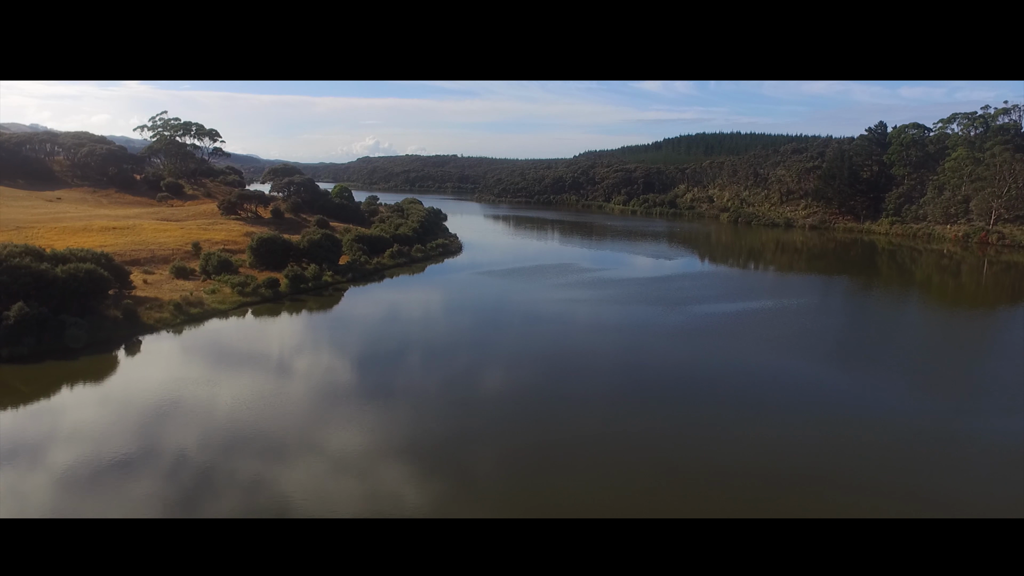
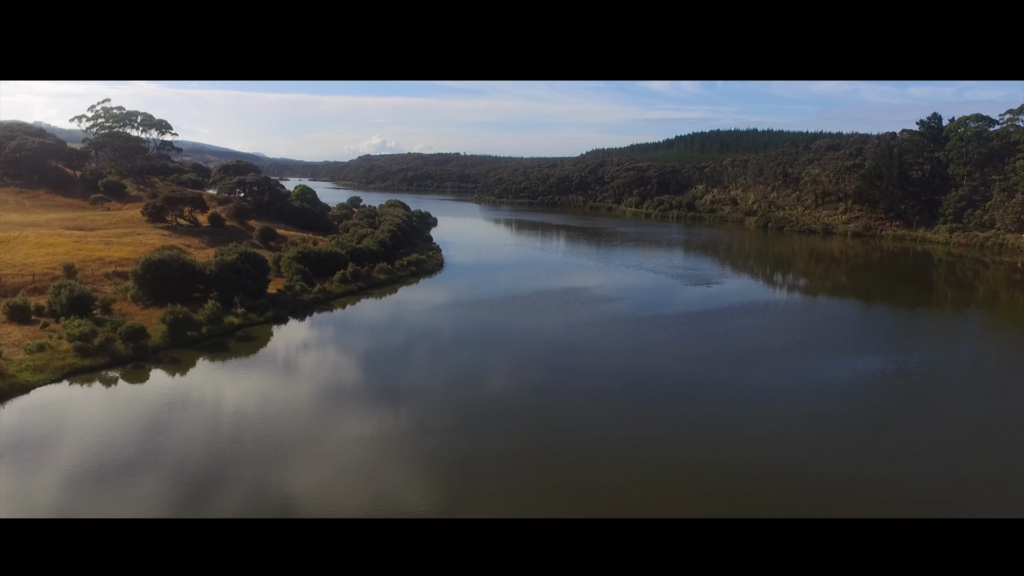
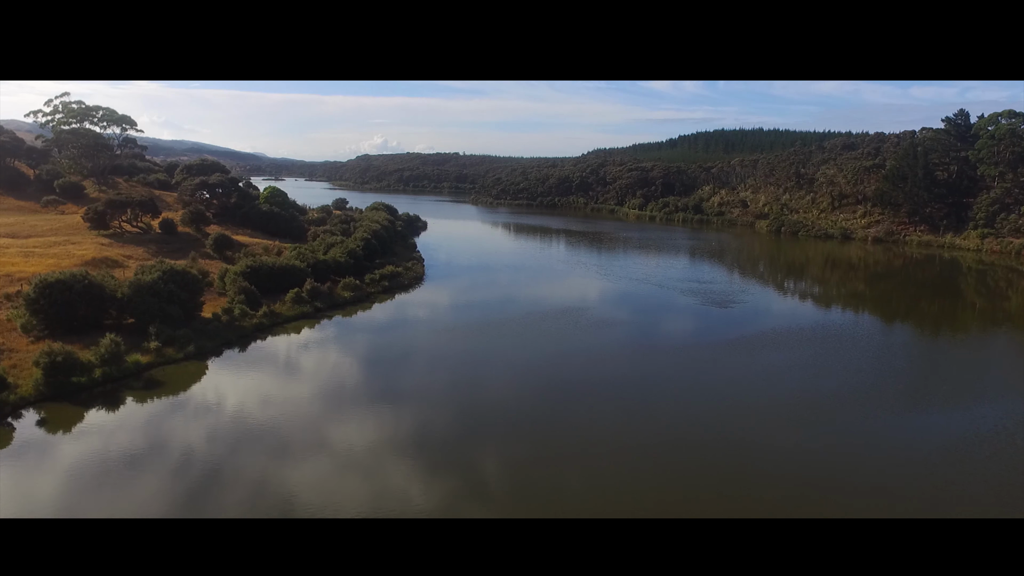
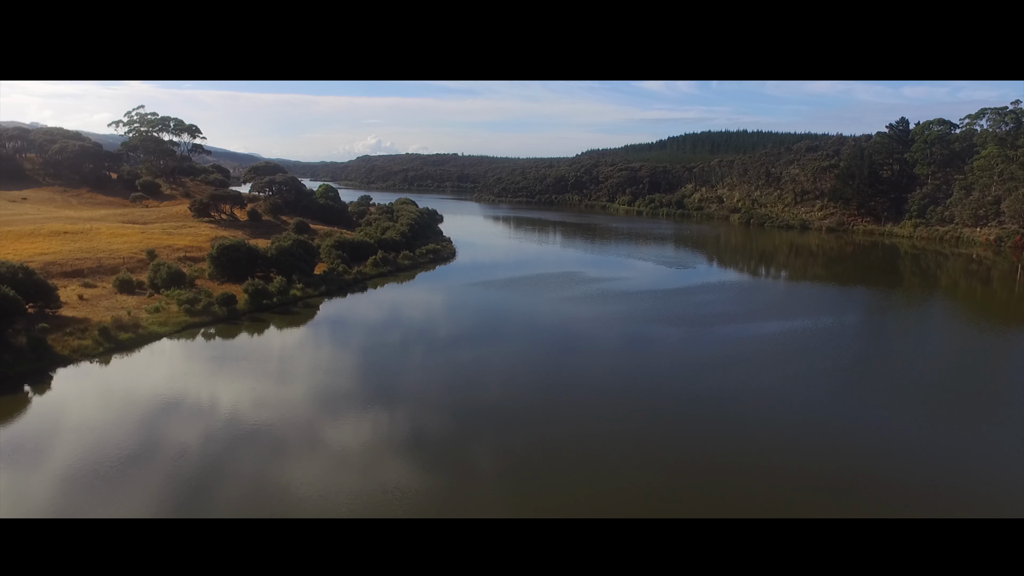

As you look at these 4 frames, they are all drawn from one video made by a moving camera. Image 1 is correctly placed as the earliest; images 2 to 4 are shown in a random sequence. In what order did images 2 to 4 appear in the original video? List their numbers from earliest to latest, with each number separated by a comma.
4, 2, 3
